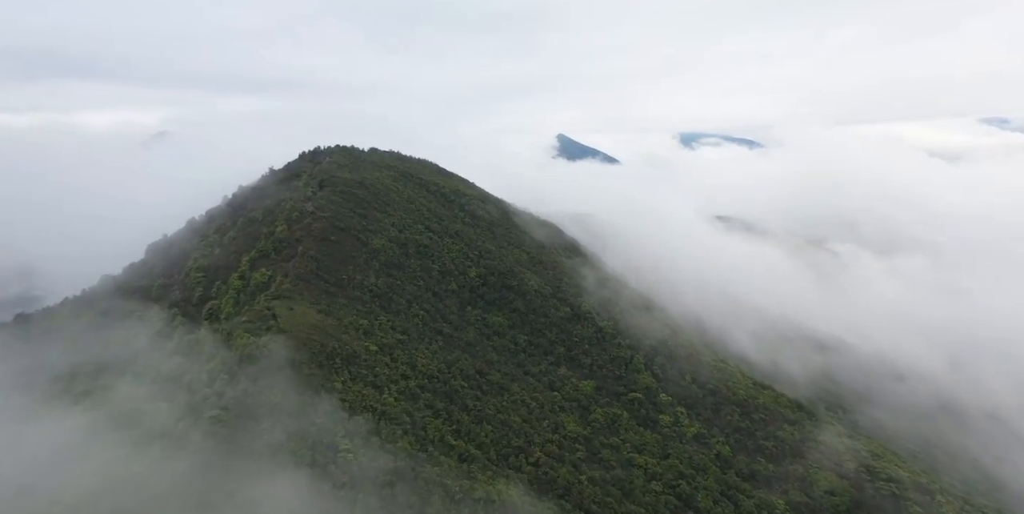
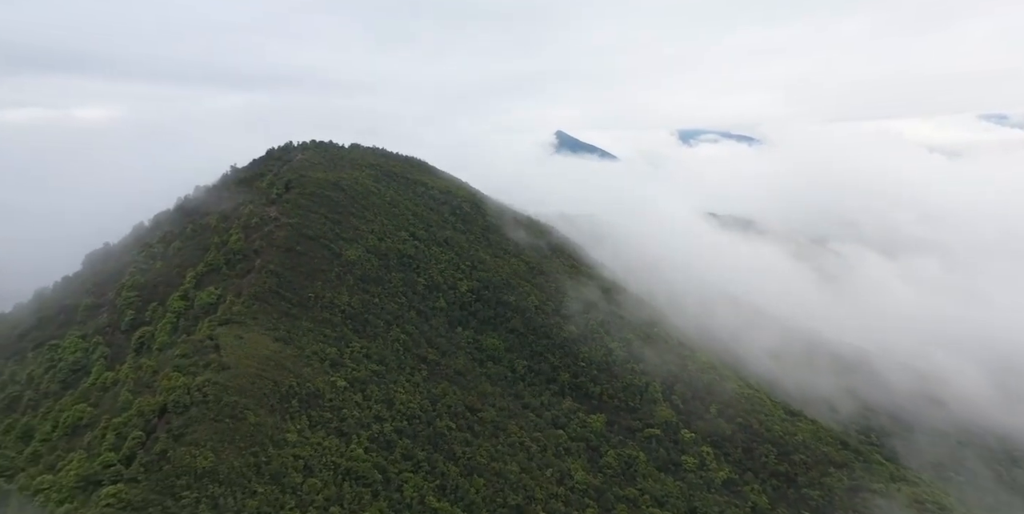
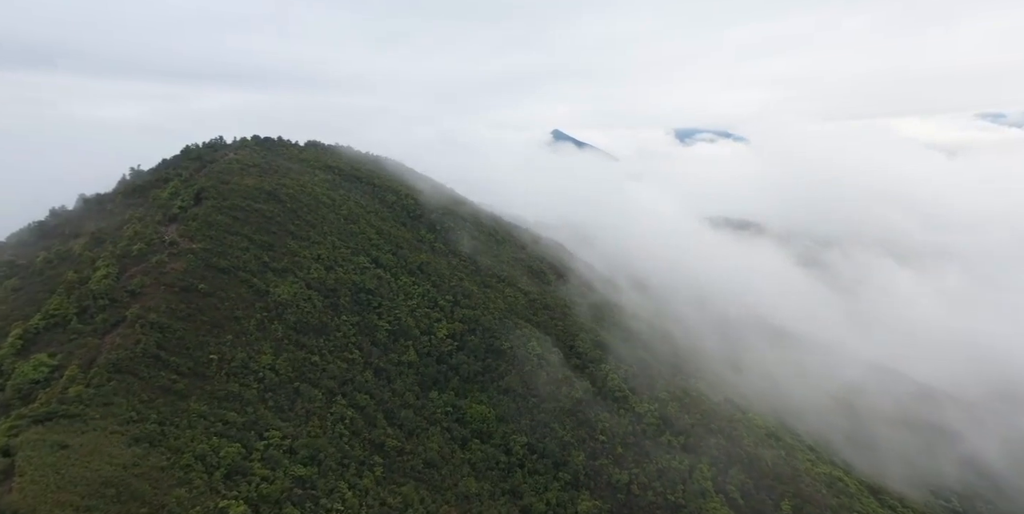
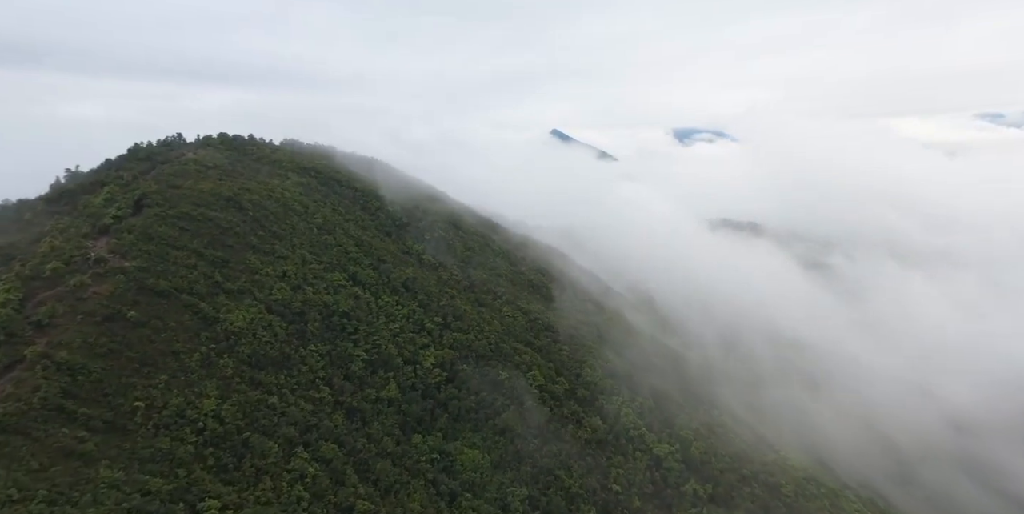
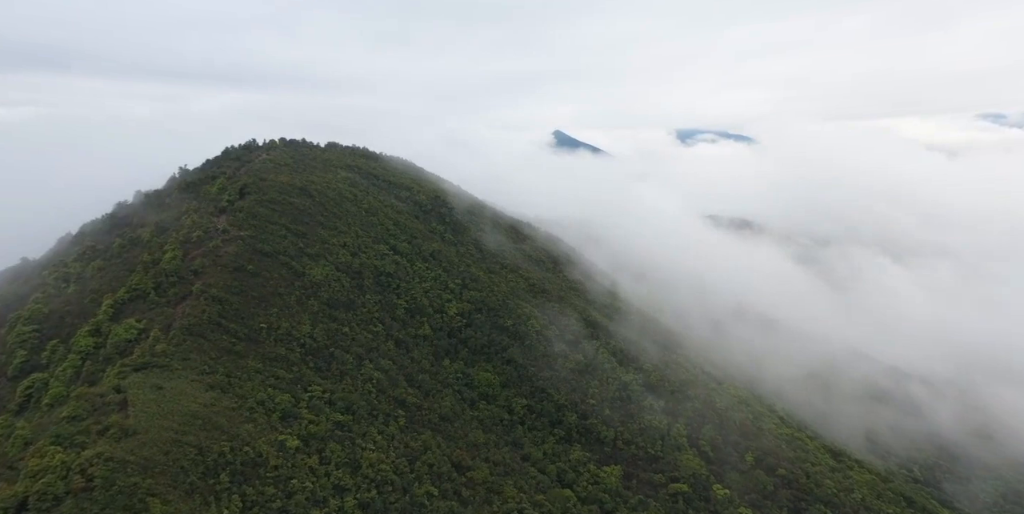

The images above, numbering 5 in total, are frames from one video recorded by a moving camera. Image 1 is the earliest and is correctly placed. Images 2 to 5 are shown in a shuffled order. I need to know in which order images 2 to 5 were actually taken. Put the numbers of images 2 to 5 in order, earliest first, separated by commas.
2, 5, 3, 4
